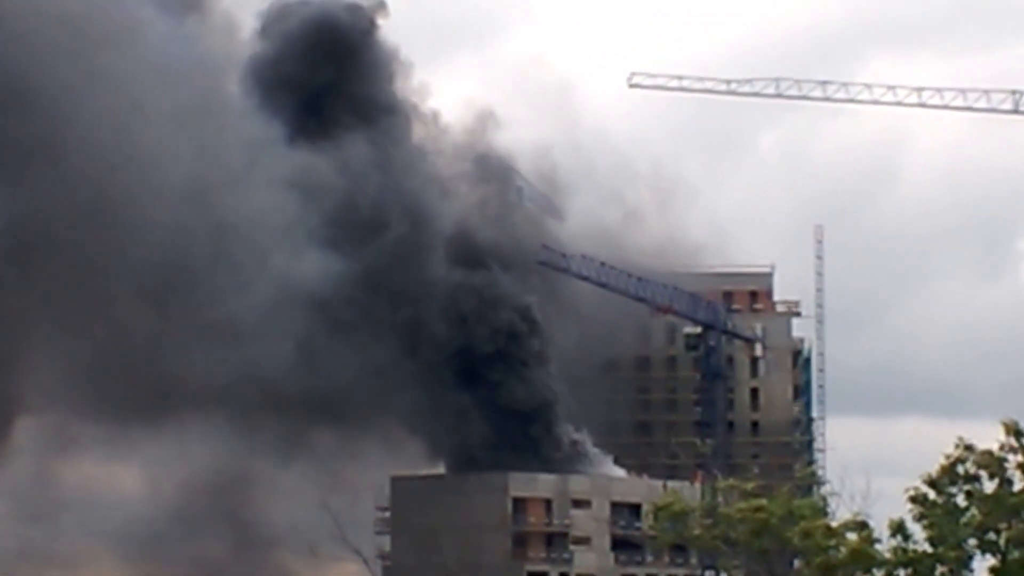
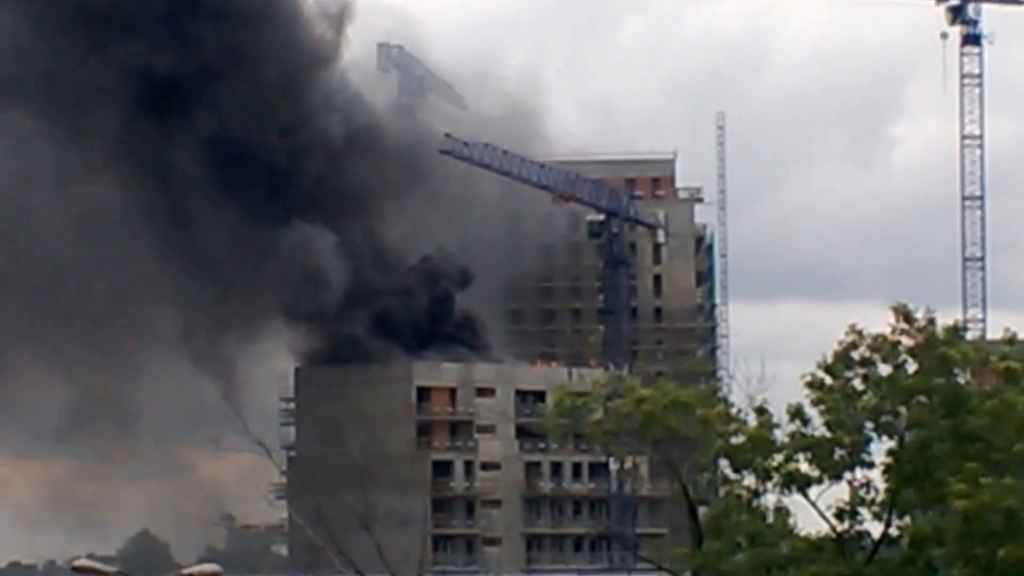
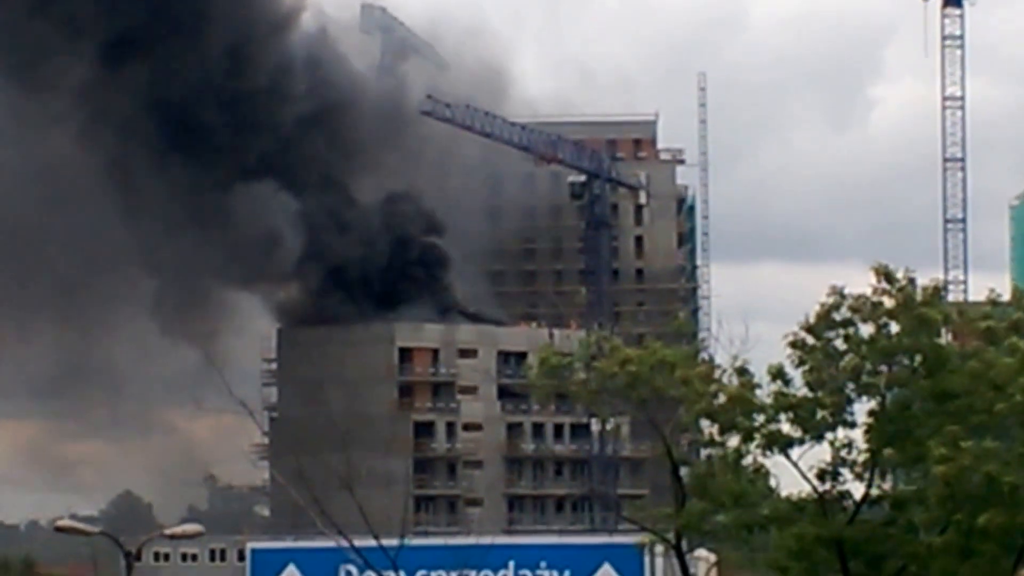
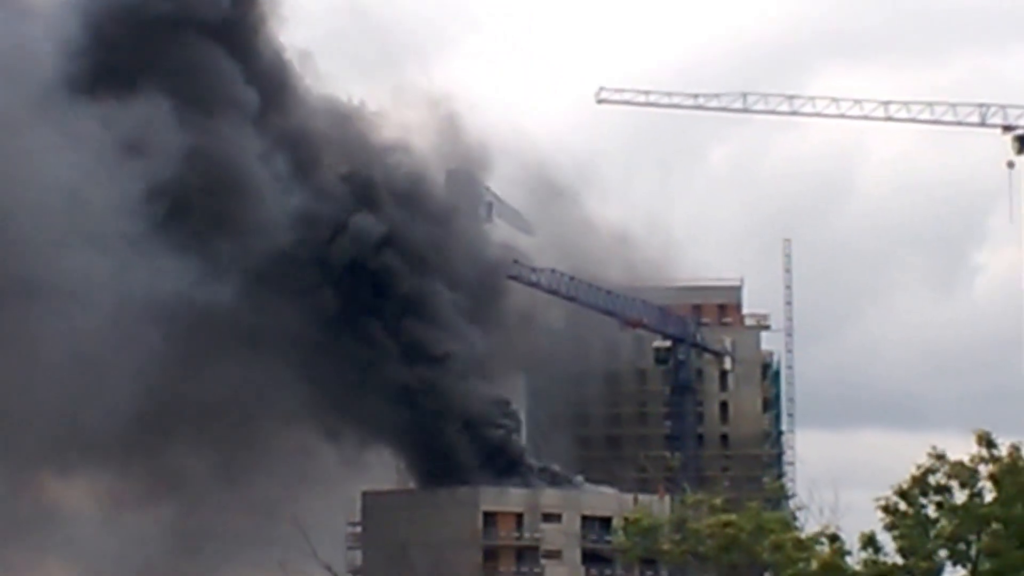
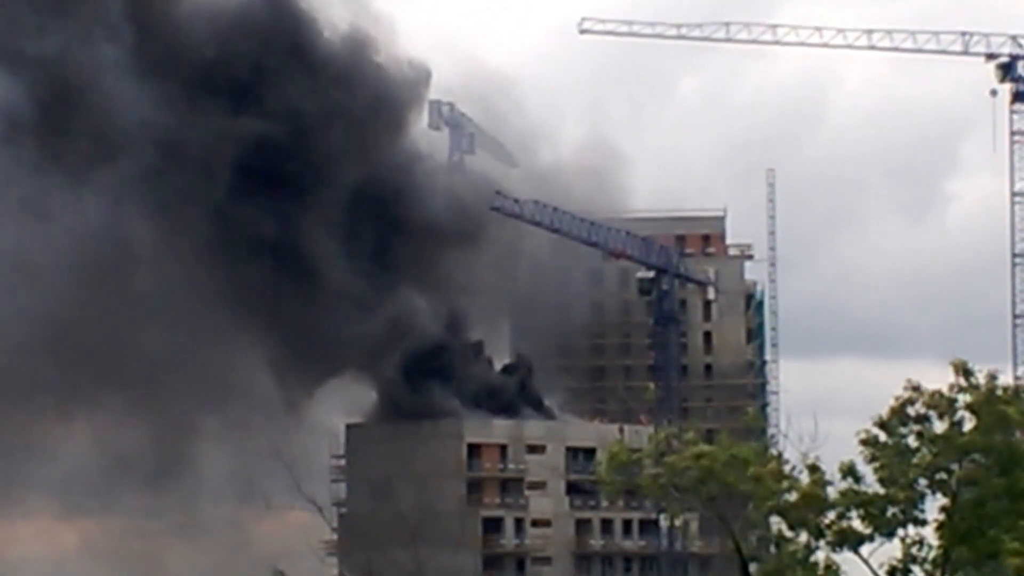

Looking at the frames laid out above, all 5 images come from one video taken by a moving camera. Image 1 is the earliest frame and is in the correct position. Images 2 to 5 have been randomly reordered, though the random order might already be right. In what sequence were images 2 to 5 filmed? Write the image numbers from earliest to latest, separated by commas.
4, 5, 2, 3
